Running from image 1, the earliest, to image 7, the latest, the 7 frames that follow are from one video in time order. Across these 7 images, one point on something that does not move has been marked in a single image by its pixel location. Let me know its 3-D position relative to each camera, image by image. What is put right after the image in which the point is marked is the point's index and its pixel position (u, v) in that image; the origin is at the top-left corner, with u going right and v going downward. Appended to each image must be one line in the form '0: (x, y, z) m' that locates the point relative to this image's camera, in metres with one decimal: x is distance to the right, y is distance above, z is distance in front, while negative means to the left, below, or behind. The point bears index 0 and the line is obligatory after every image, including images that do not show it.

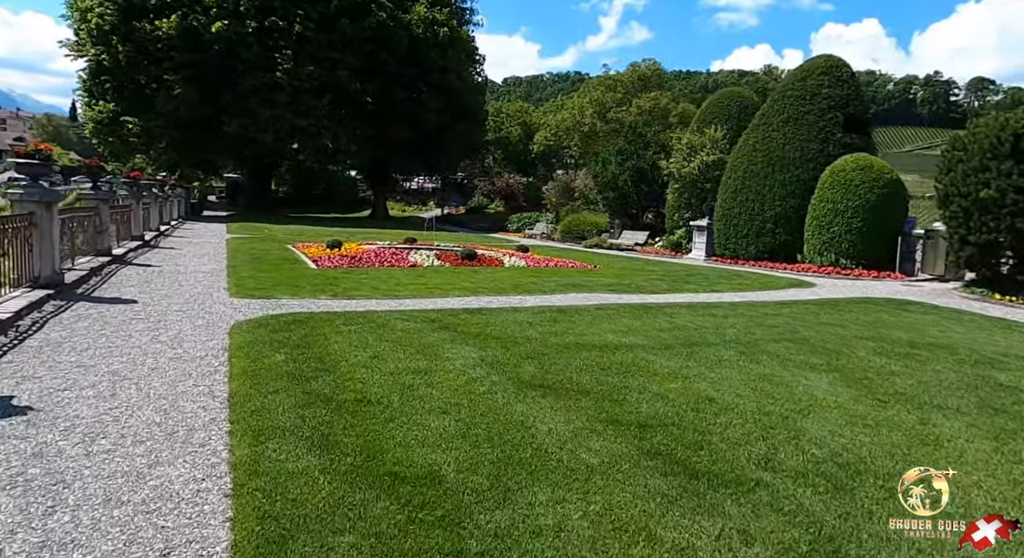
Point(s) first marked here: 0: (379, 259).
0: (-2.9, +0.4, +15.0) m
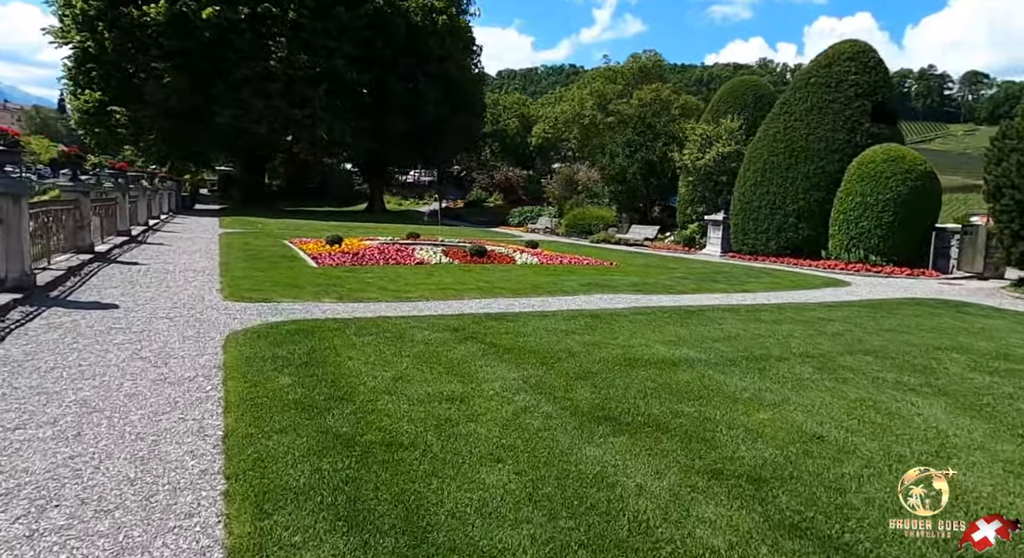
0: (-2.6, +0.5, +14.0) m
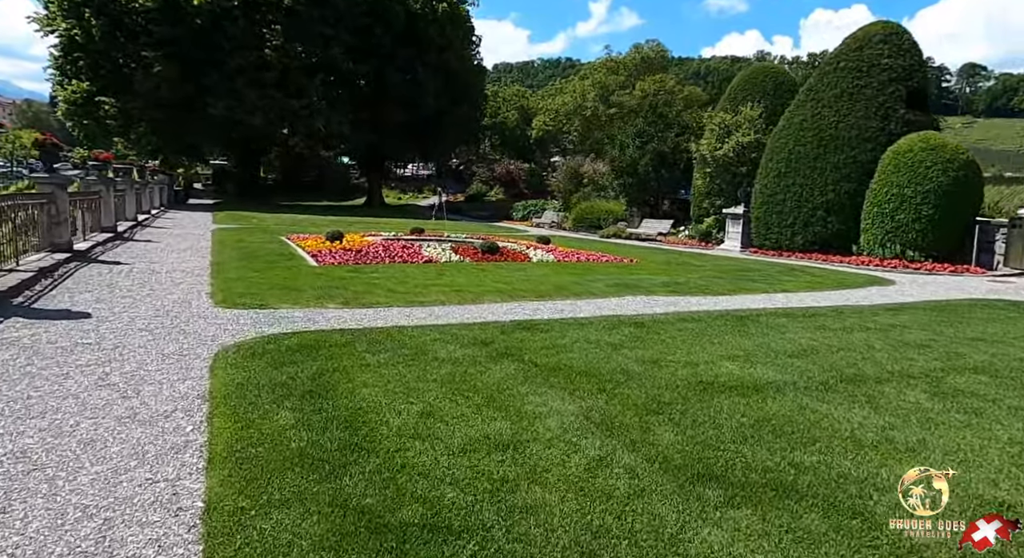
0: (-2.3, +0.5, +13.0) m
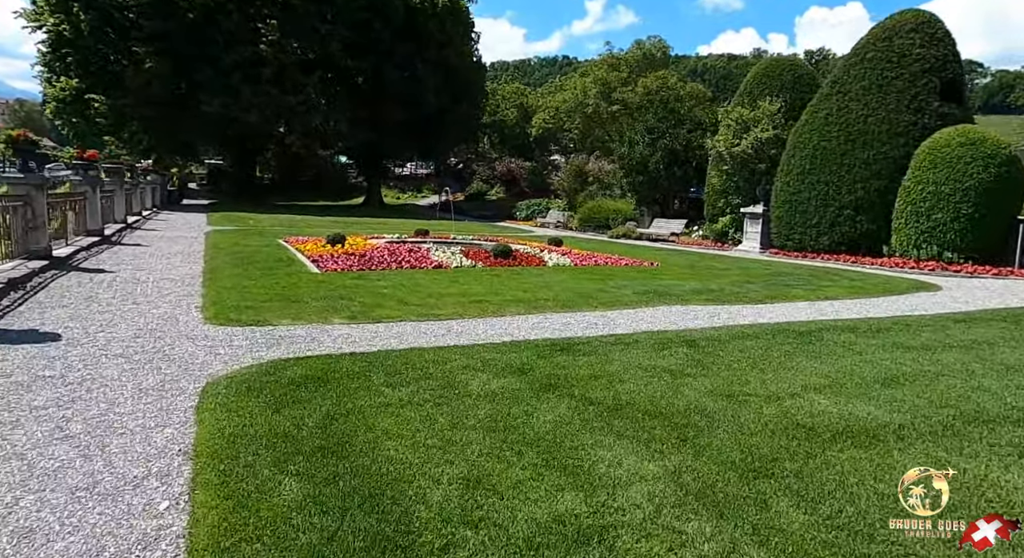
0: (-2.1, +0.4, +12.1) m
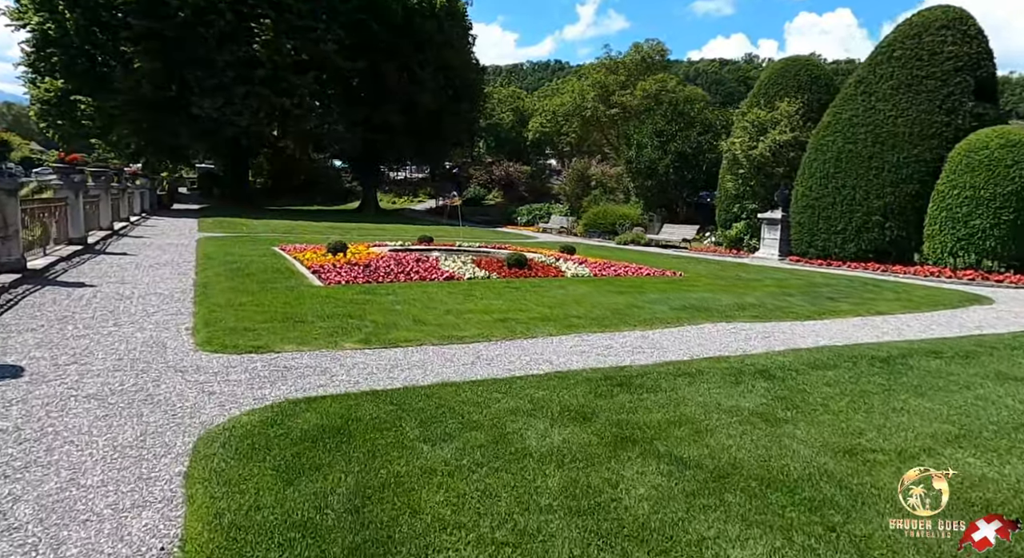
0: (-1.8, +0.2, +11.2) m
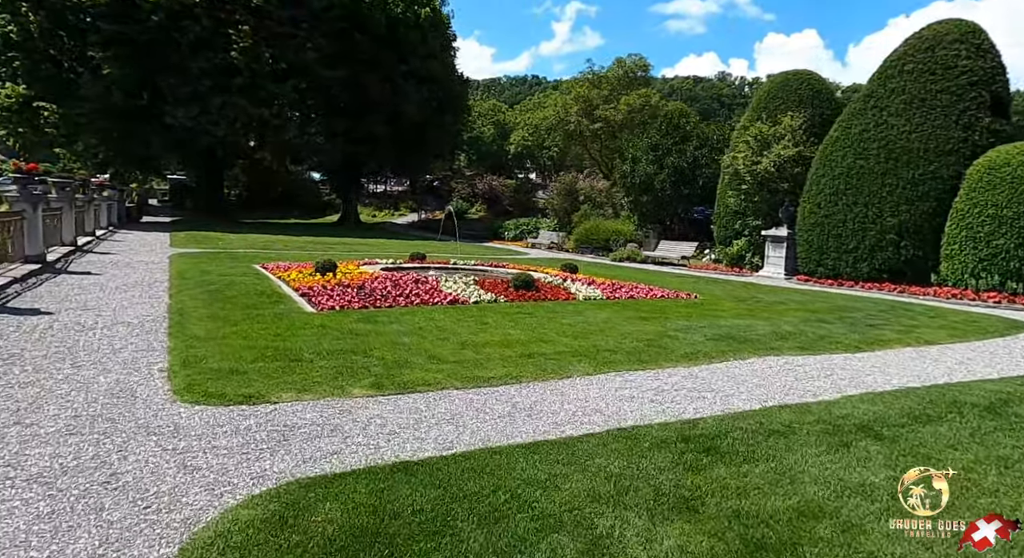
0: (-1.6, -0.2, +10.1) m
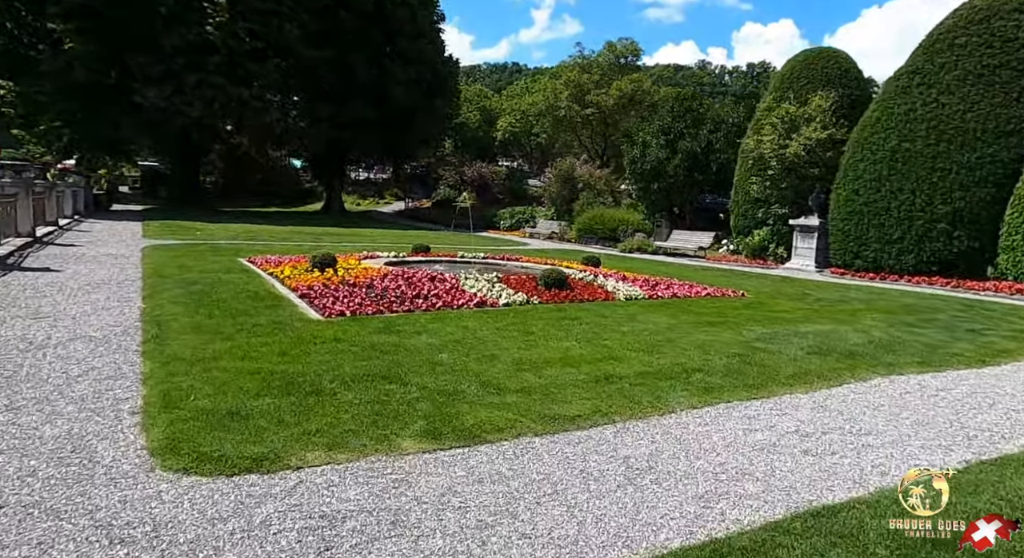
0: (-1.2, -0.2, +8.6) m
